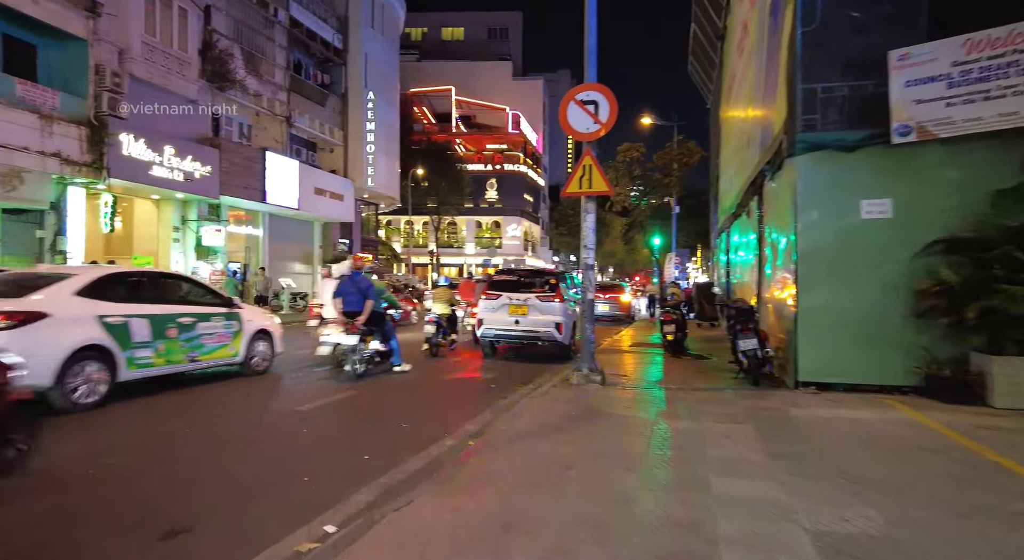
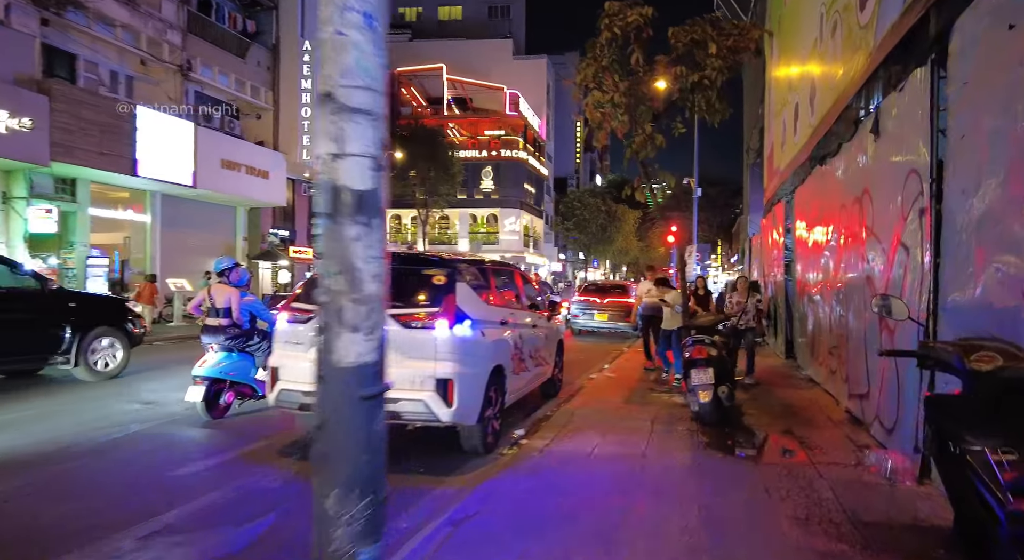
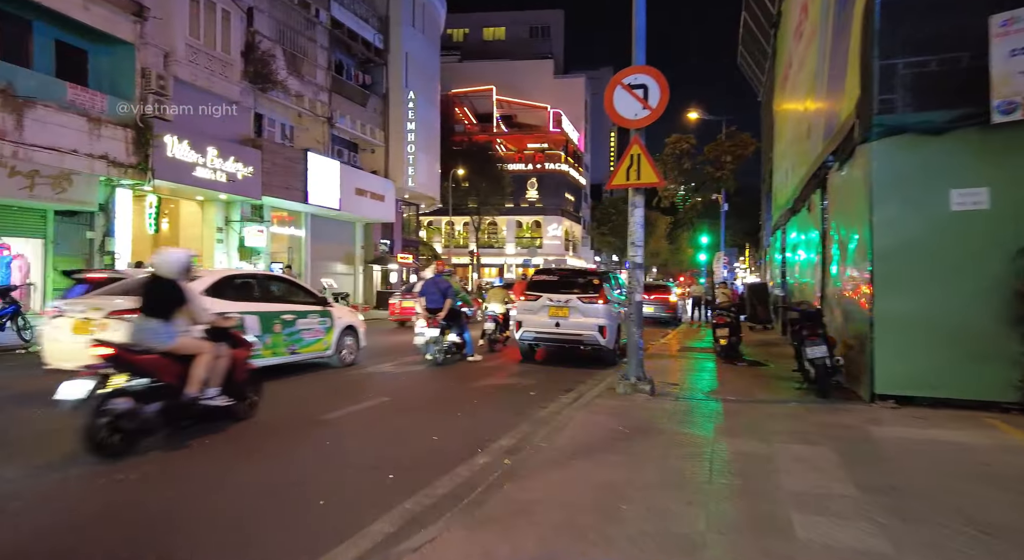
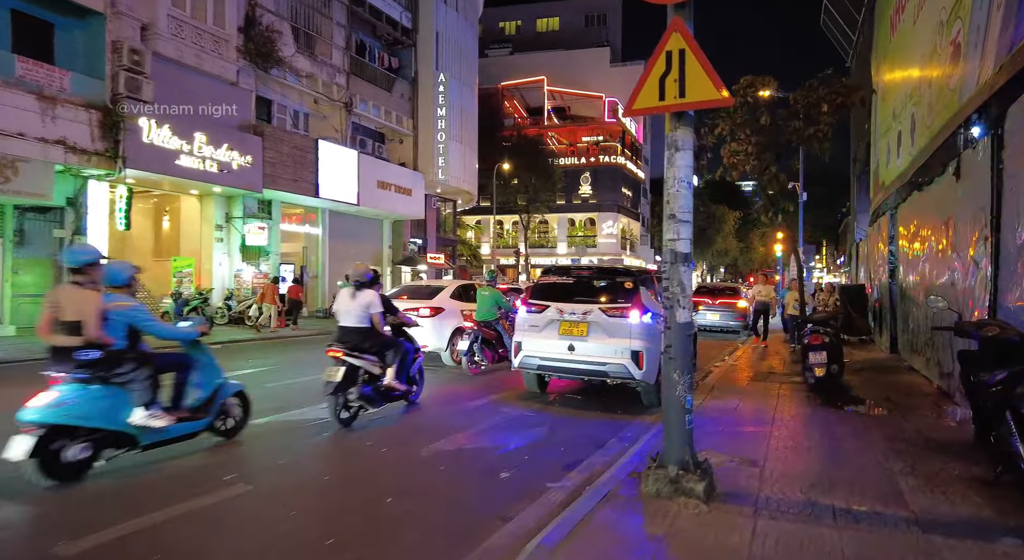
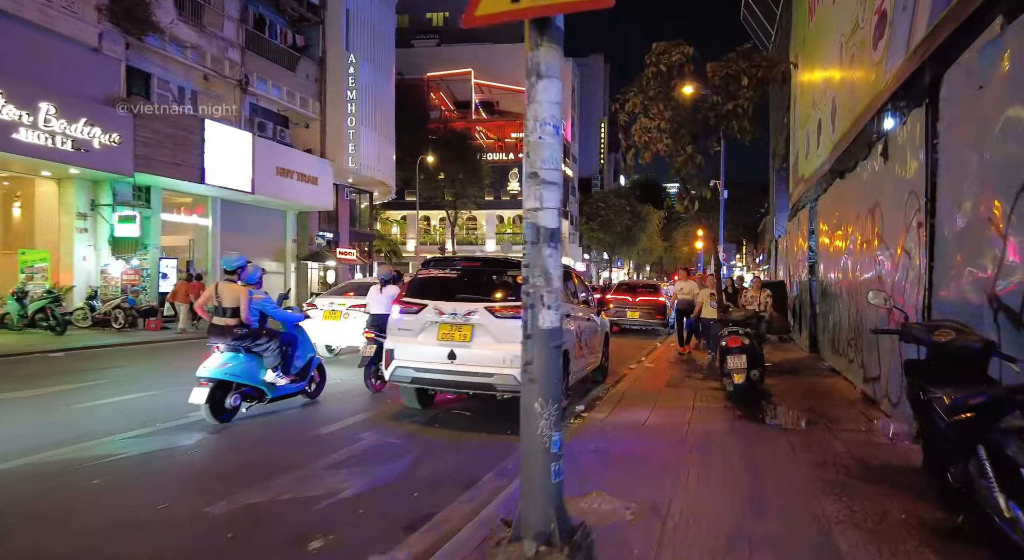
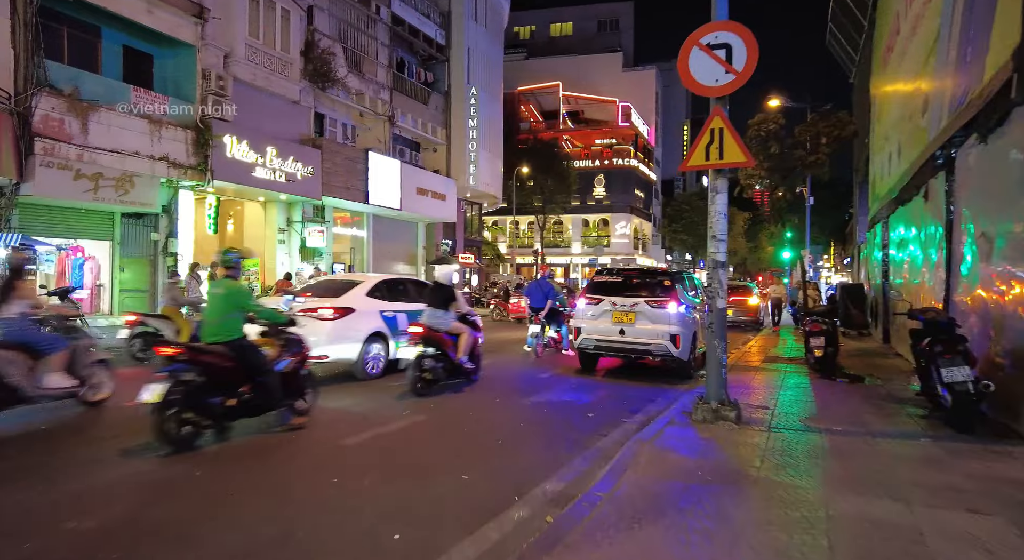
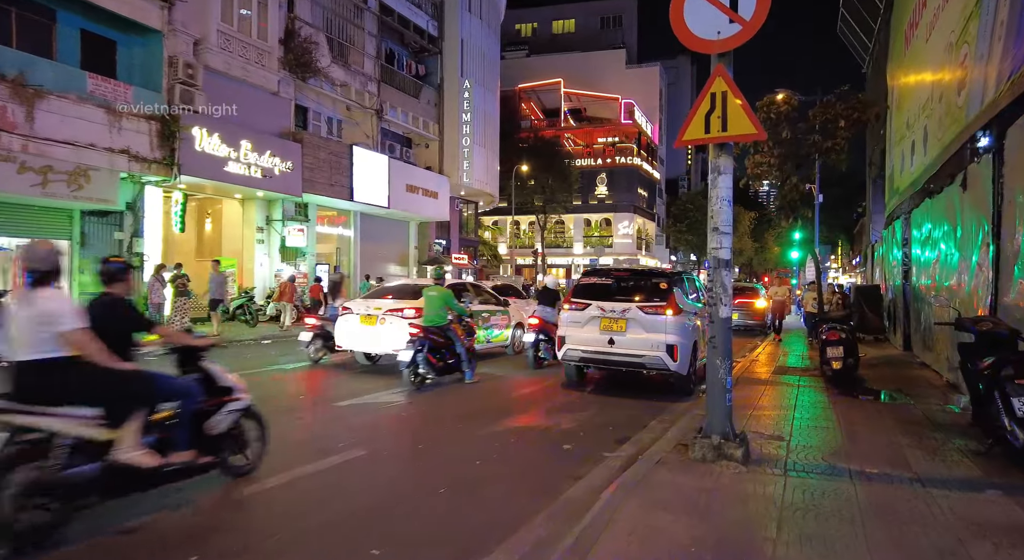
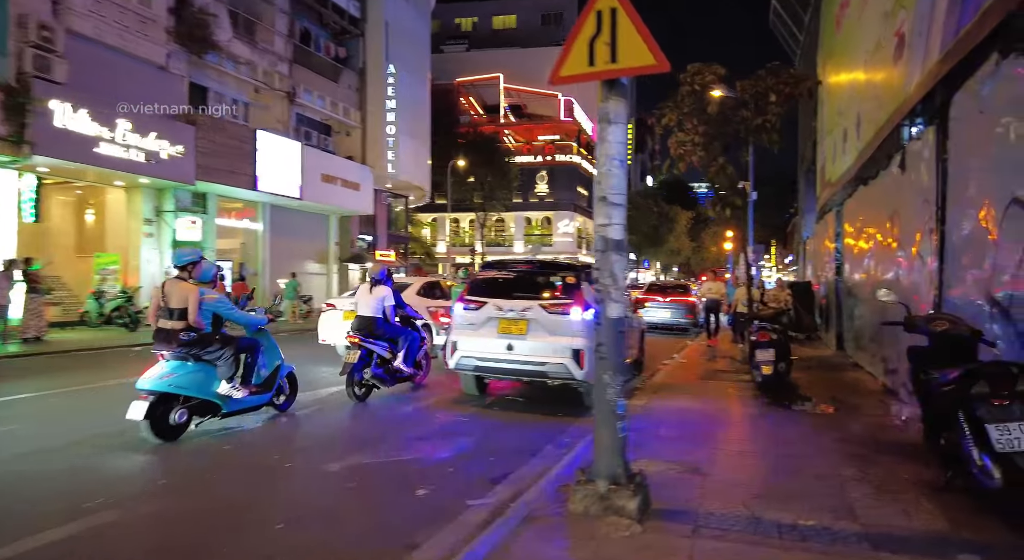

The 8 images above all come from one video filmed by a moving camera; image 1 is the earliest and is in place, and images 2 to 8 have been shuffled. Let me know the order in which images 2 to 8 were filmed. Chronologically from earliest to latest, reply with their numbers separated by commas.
3, 6, 7, 4, 8, 5, 2
